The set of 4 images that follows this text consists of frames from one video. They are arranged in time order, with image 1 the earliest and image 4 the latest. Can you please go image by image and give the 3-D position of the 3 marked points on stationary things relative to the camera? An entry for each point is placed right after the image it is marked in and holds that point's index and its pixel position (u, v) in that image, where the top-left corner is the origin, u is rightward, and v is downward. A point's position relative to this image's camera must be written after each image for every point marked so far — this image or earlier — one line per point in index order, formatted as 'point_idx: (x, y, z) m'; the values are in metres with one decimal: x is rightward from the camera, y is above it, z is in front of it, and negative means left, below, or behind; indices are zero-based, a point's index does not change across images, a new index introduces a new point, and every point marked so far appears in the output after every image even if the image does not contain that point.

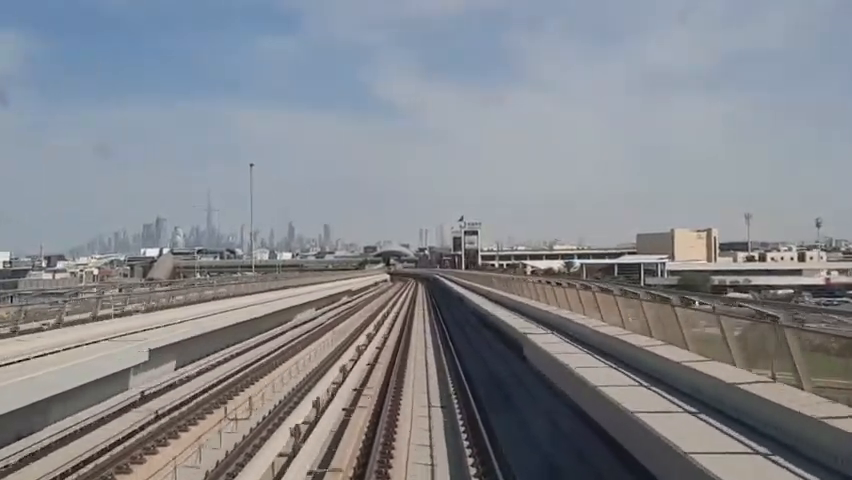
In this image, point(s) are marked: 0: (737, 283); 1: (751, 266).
0: (+3.7, -0.5, +9.9) m
1: (+5.2, -0.4, +13.4) m
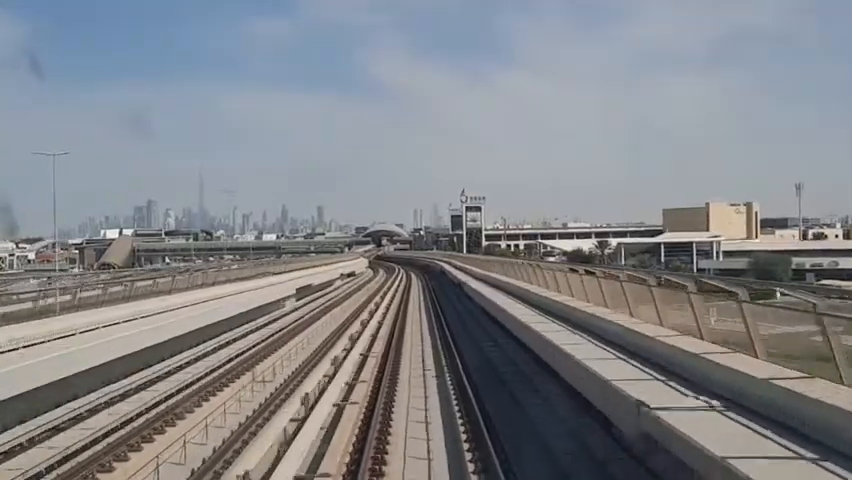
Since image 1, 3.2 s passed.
0: (+3.6, -0.2, +7.8) m
1: (+5.2, -0.1, +11.3) m
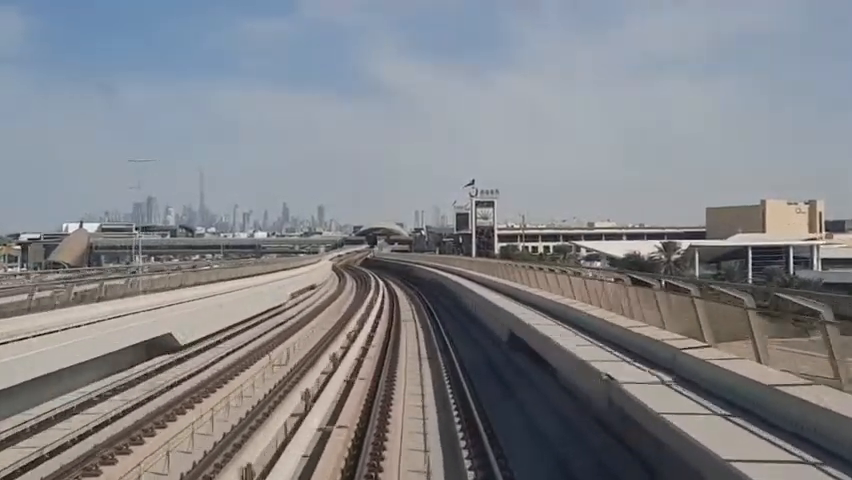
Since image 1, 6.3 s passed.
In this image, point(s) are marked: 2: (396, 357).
0: (+3.7, -0.3, +5.7) m
1: (+5.2, -0.1, +9.2) m
2: (-0.7, -2.8, +18.9) m
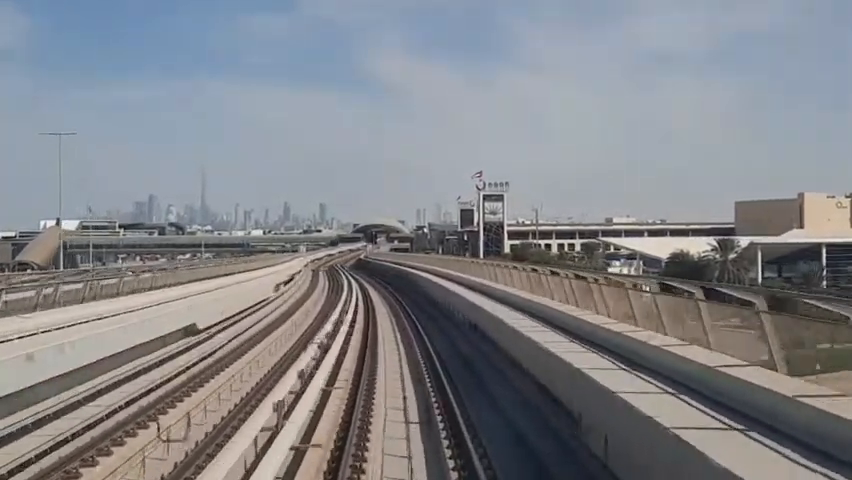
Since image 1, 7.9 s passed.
0: (+3.7, -0.3, +4.7) m
1: (+5.2, -0.1, +8.2) m
2: (-0.6, -2.7, +17.8) m
